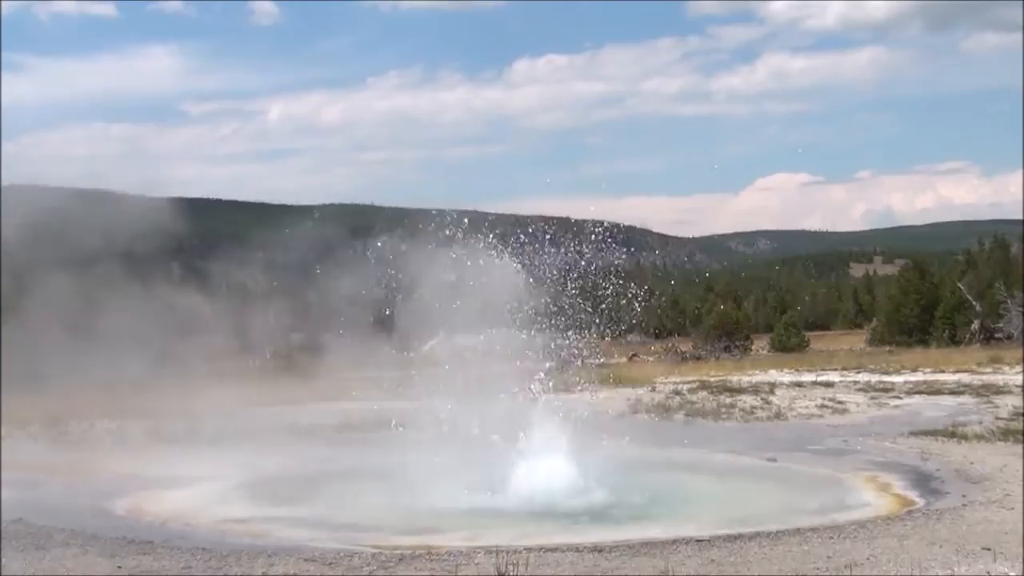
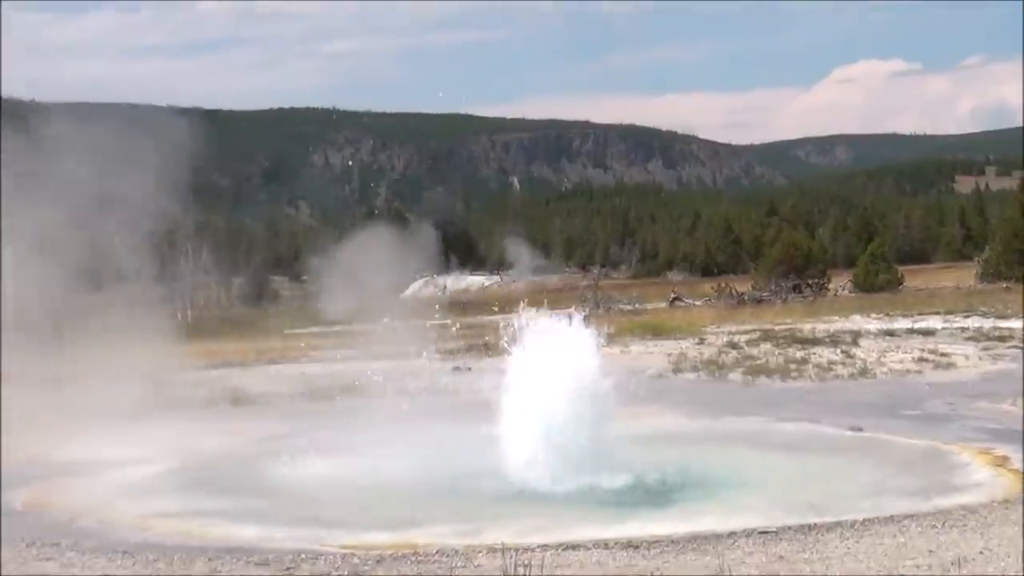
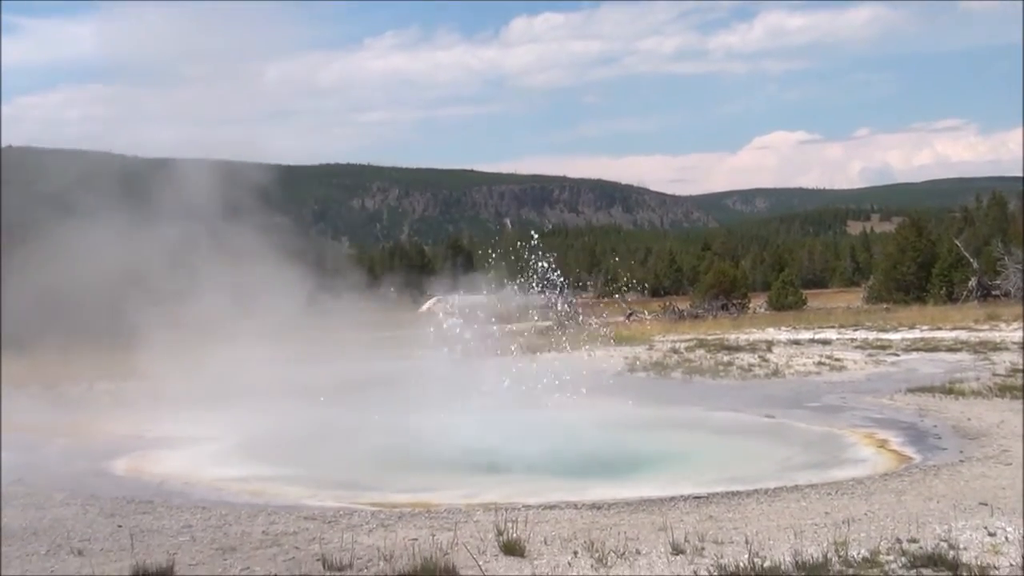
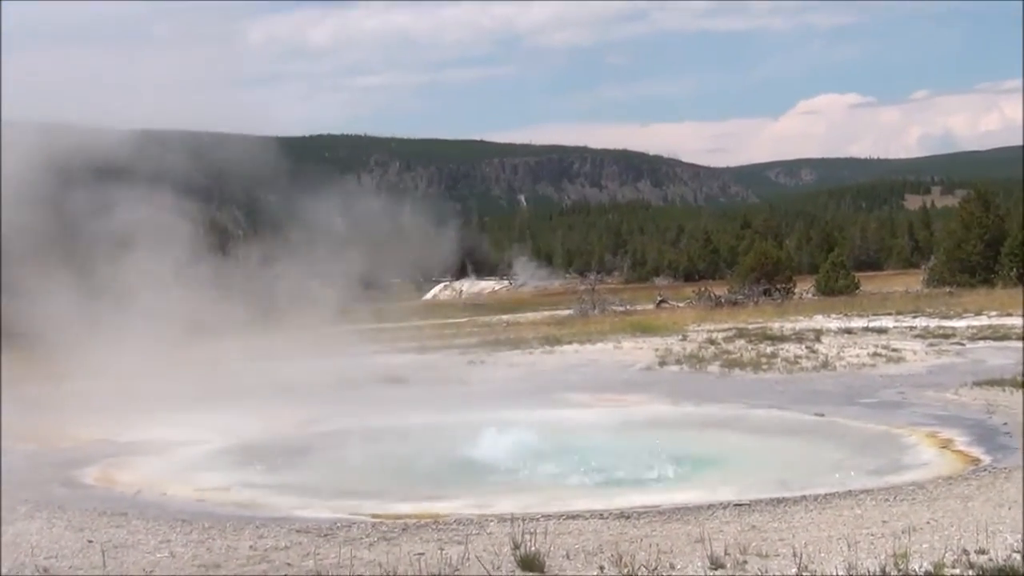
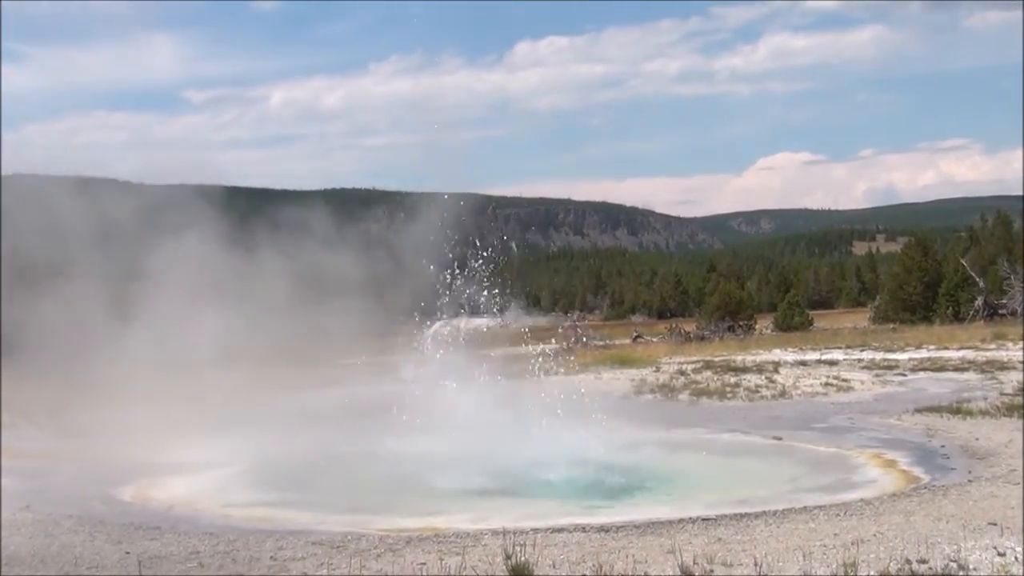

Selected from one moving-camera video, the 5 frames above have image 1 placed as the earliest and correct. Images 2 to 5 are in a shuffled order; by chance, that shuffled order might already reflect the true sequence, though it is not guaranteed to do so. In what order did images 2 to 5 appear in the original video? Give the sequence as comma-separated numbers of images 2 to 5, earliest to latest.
3, 5, 4, 2
